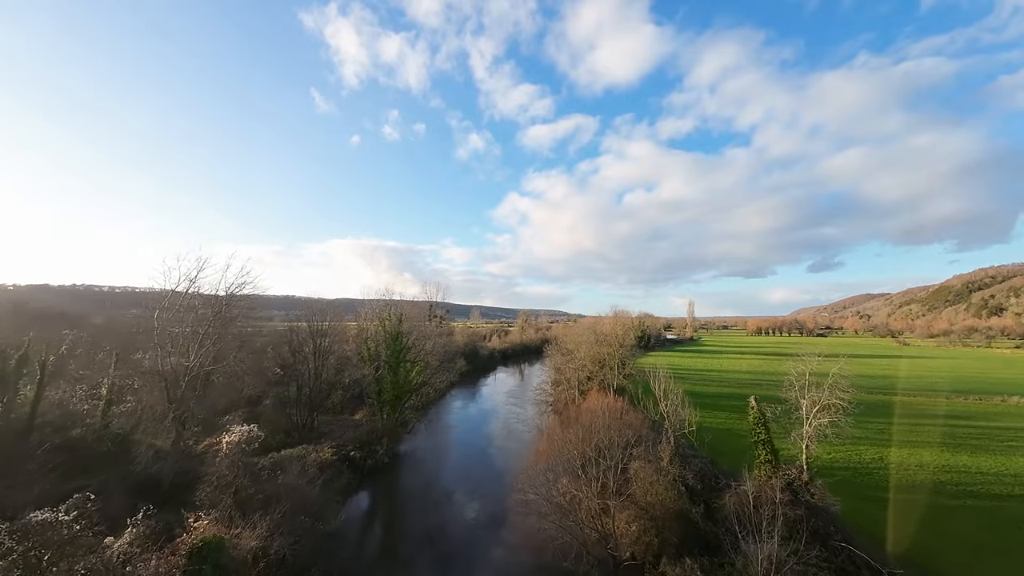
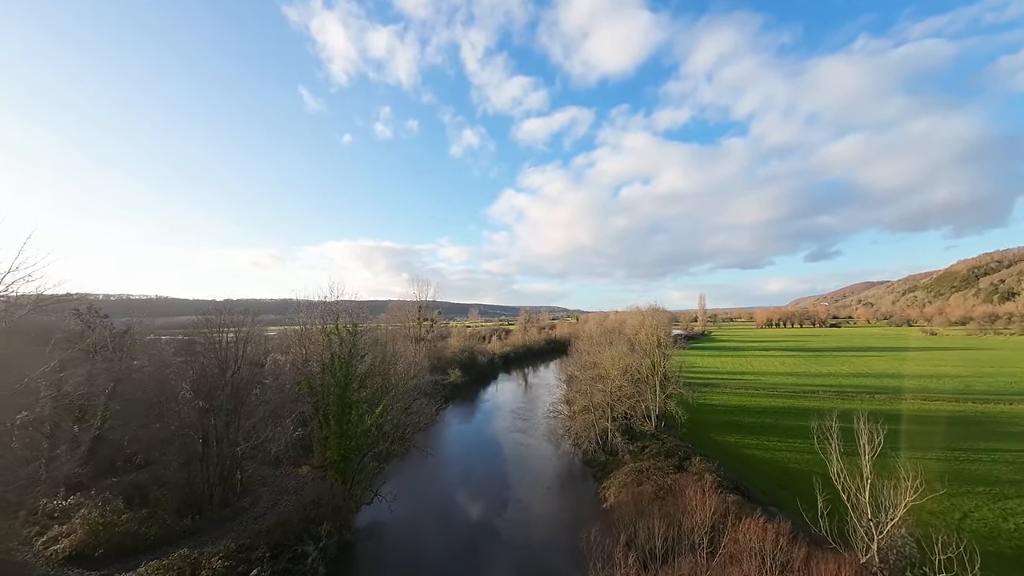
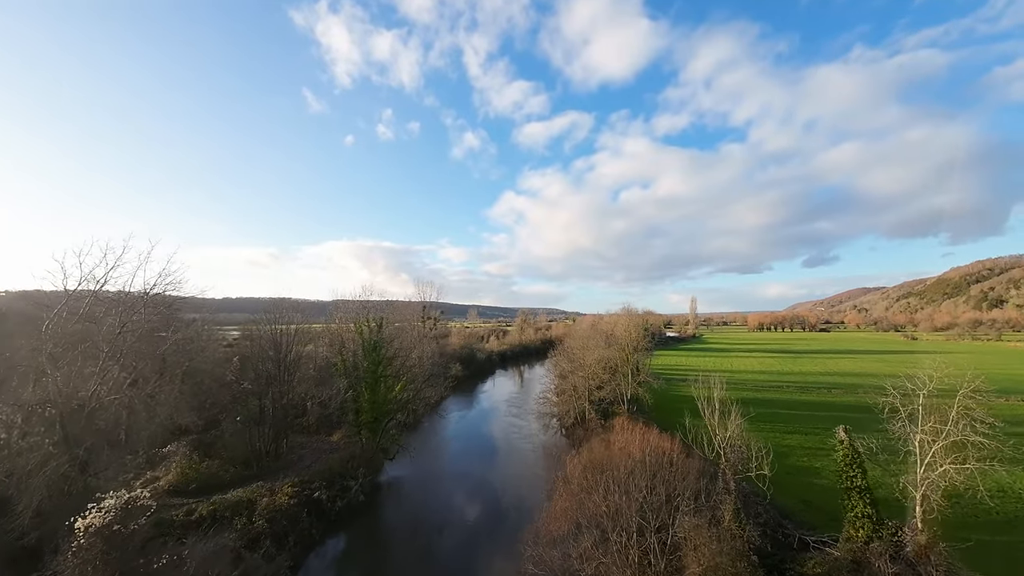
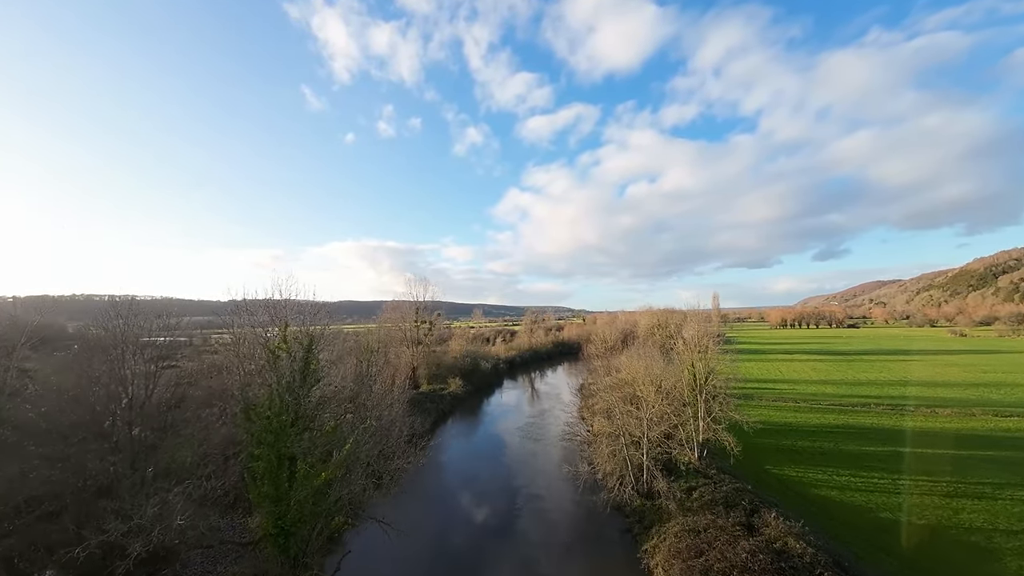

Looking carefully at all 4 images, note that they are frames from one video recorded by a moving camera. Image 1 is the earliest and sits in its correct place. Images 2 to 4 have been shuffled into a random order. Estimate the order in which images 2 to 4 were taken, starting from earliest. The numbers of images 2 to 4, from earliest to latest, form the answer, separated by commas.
3, 2, 4
